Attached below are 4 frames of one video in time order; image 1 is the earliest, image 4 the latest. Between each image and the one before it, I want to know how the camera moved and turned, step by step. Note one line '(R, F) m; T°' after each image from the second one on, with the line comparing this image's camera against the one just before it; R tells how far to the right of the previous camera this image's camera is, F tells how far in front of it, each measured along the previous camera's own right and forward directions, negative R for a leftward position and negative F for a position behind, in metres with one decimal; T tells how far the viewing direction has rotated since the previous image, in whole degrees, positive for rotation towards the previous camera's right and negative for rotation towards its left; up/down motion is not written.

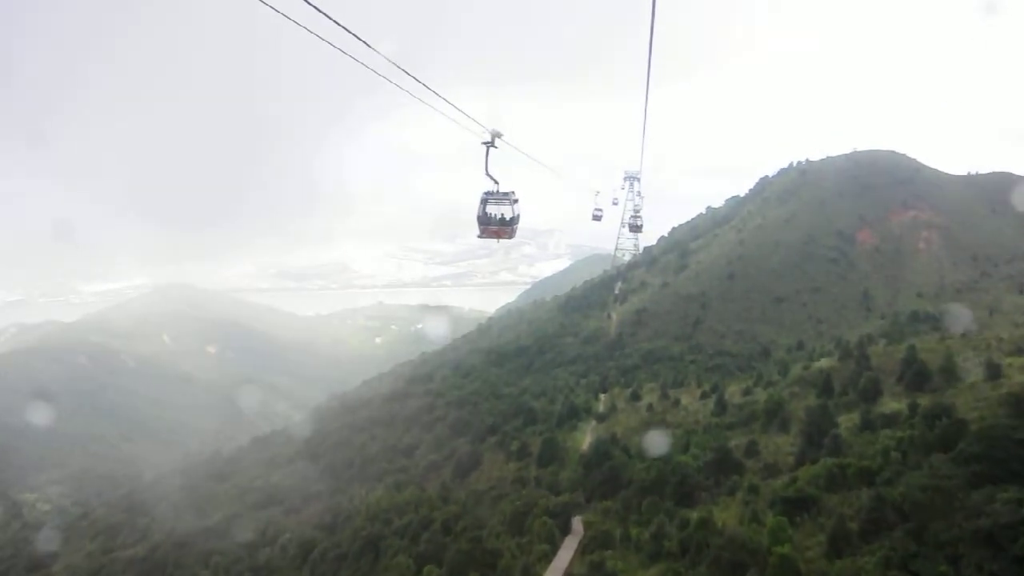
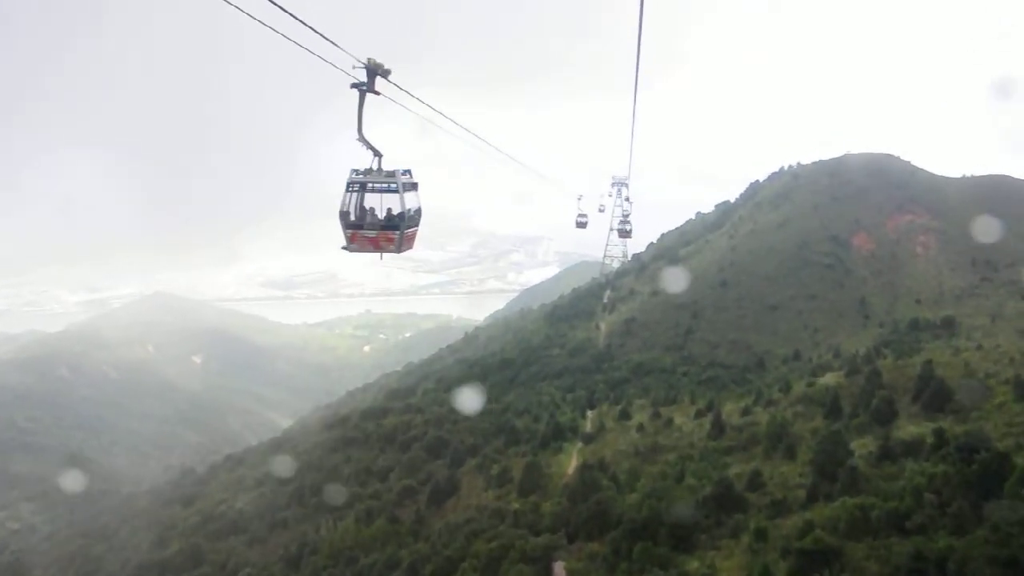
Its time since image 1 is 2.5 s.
(+0.4, +2.4) m; +1°
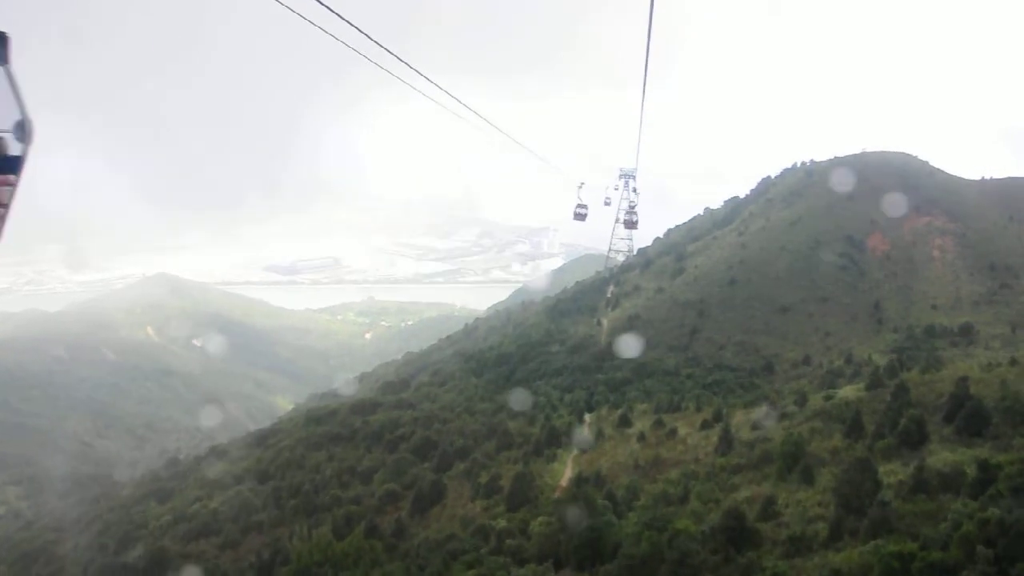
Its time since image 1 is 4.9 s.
(+0.3, +2.2) m; 0°
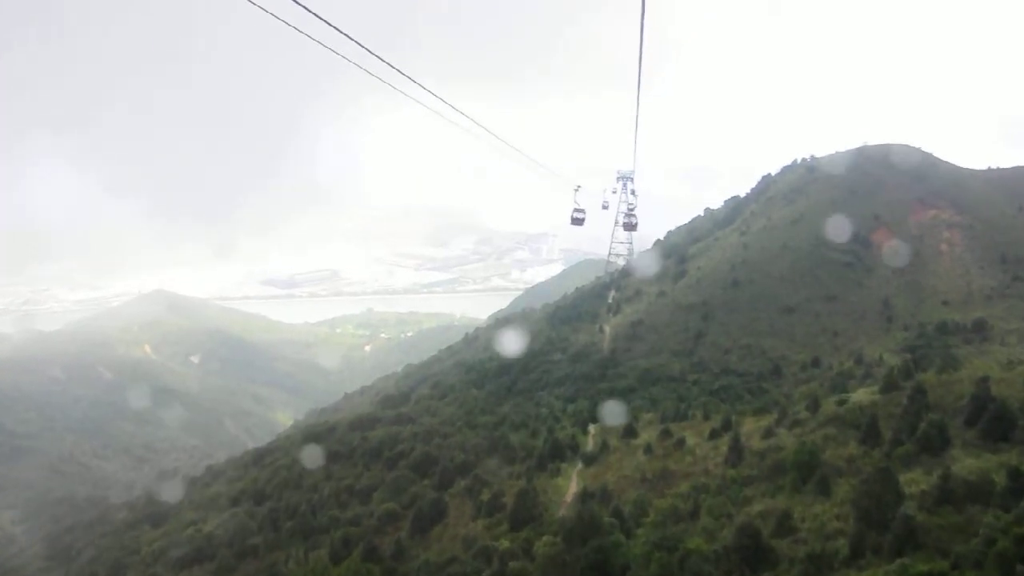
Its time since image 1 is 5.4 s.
(+0.2, +1.0) m; 0°
